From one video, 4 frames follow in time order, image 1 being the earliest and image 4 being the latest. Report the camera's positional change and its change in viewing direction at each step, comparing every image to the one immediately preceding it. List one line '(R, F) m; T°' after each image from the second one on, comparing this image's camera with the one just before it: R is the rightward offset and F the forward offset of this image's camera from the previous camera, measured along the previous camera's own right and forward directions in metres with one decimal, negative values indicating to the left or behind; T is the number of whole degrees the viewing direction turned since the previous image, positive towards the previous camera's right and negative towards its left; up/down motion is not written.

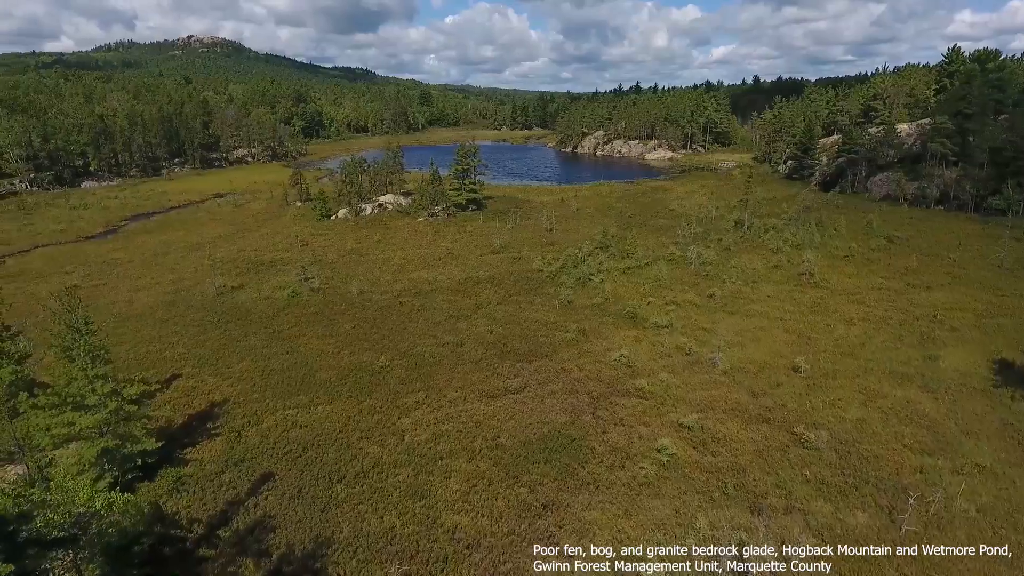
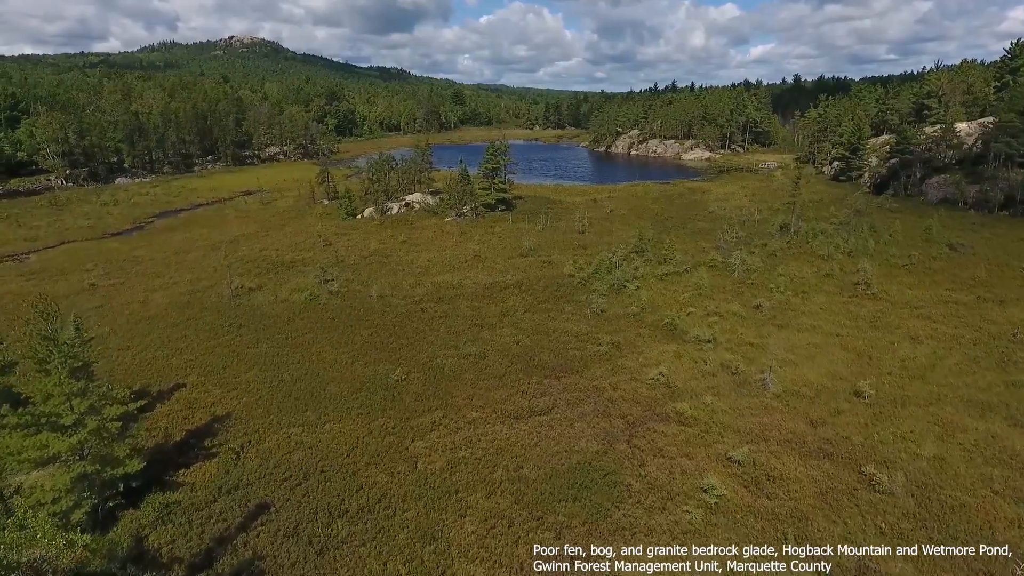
(+0.1, +2.5) m; -3°
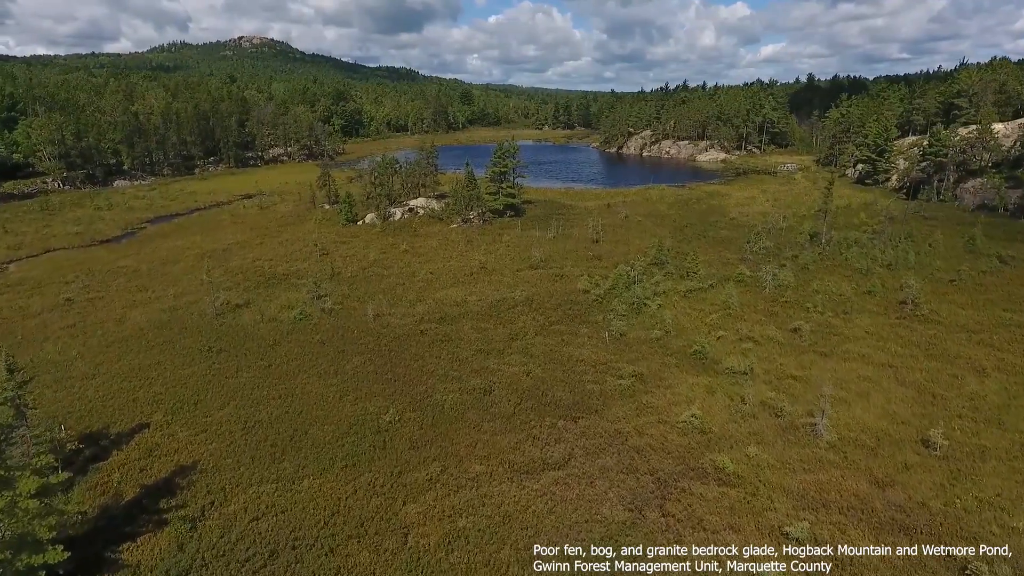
(-0.1, +3.5) m; -1°
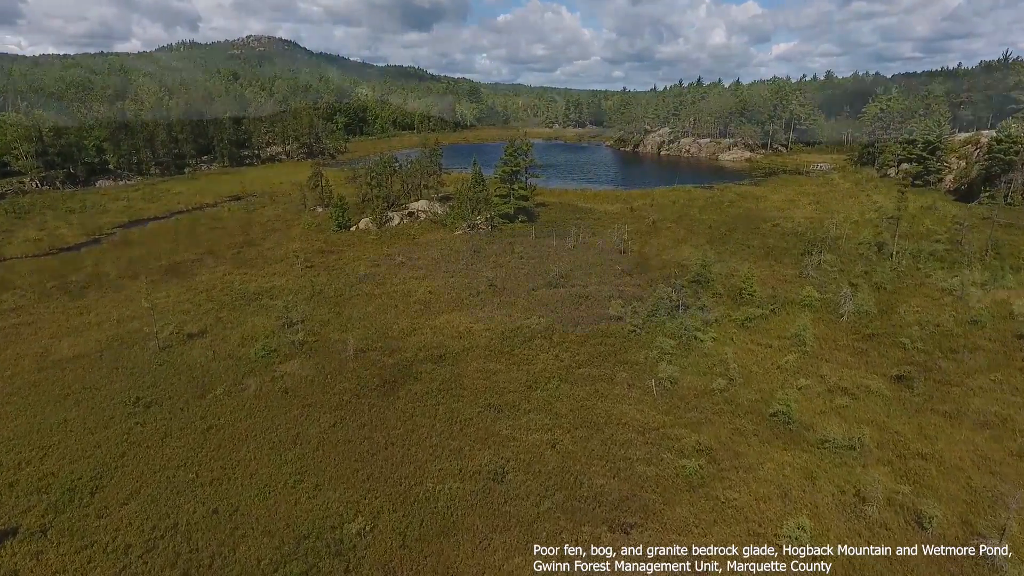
(-0.4, +7.3) m; -1°
